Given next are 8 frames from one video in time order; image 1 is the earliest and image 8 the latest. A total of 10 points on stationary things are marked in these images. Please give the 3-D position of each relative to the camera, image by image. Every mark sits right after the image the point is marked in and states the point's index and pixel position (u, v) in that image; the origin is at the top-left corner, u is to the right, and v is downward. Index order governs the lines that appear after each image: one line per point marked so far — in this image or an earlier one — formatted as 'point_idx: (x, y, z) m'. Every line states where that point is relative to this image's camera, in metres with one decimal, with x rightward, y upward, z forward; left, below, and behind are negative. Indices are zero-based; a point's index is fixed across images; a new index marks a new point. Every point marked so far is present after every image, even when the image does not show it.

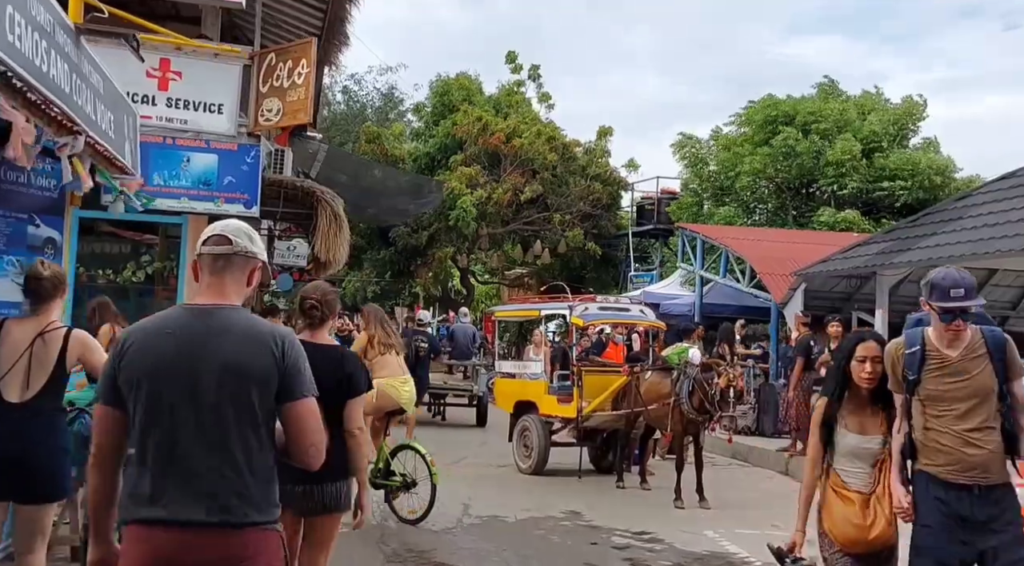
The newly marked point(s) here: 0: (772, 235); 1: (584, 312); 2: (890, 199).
0: (+4.9, +0.8, +19.0) m
1: (+0.8, -0.3, +11.3) m
2: (+7.0, +1.6, +20.2) m
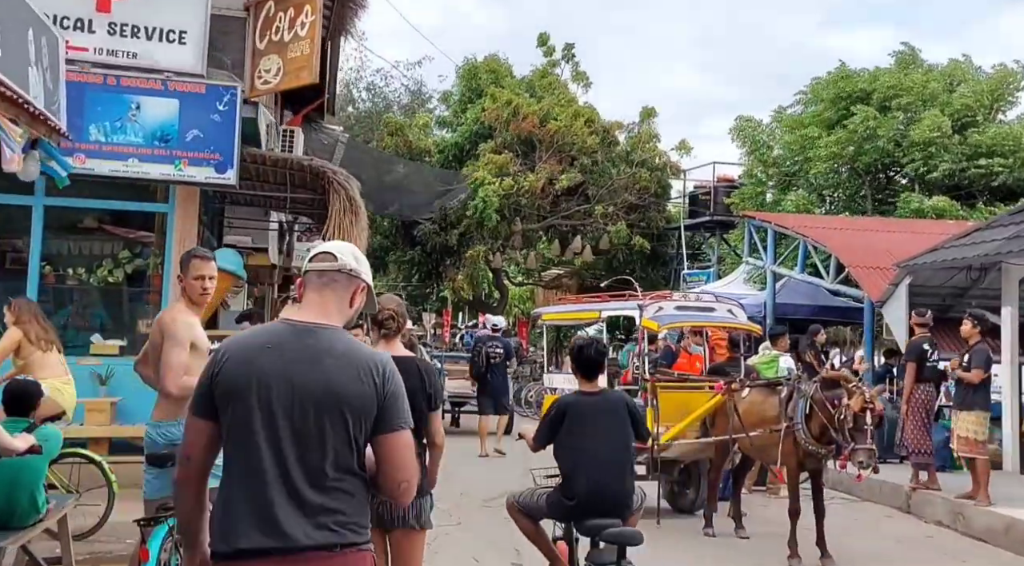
0: (+5.6, +0.9, +16.8) m
1: (+1.3, -0.3, +9.2) m
2: (+7.7, +1.7, +17.9) m
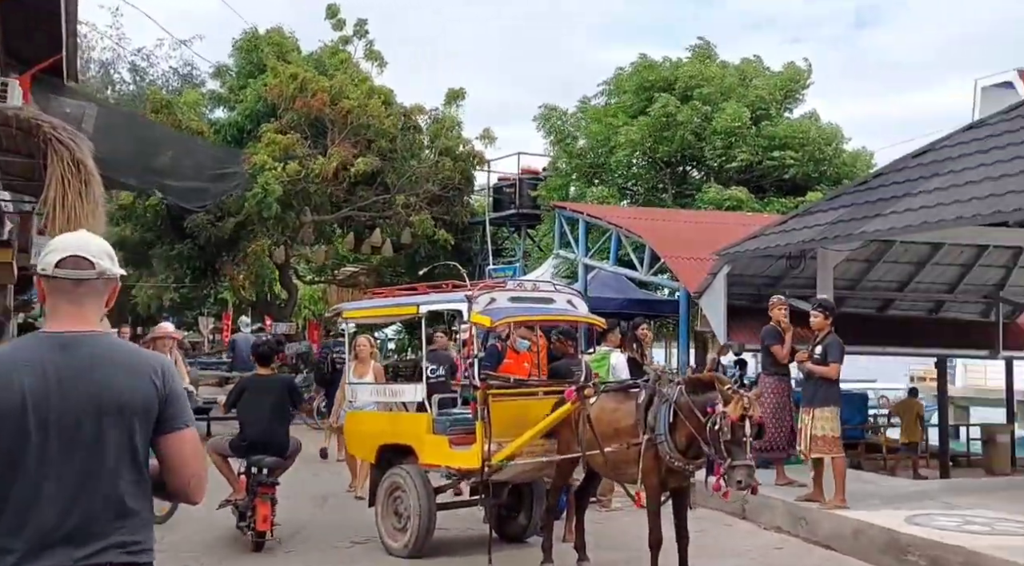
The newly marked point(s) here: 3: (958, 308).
0: (+2.6, +1.0, +16.0) m
1: (-0.2, -0.2, +7.7) m
2: (+4.4, +1.8, +17.5) m
3: (+5.0, -0.3, +12.3) m
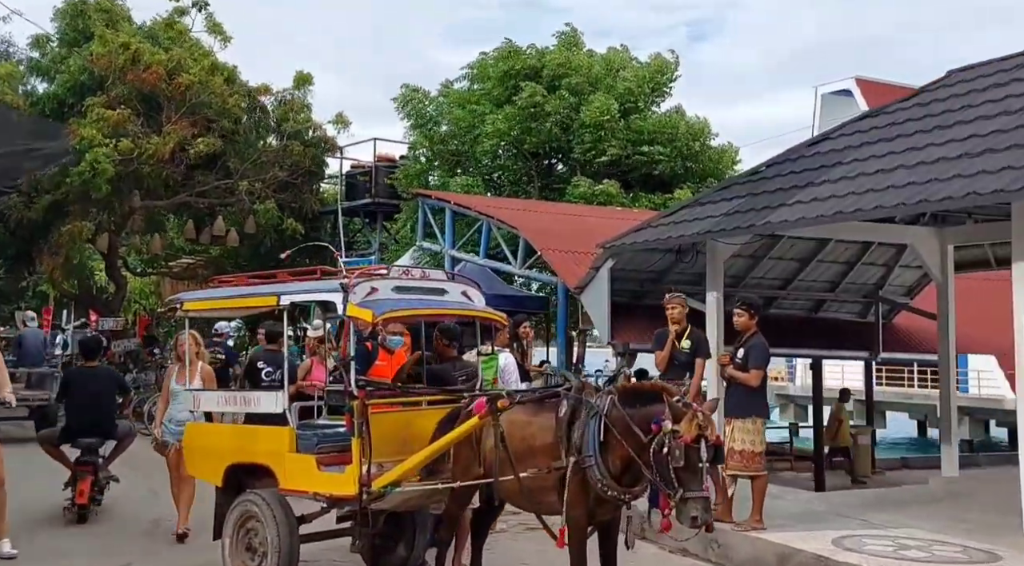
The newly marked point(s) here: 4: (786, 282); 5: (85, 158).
0: (+0.6, +1.1, +15.0) m
1: (-0.9, -0.1, +6.3) m
2: (+2.2, +1.8, +16.8) m
3: (+3.6, -0.3, +11.7) m
4: (+2.9, 0.0, +11.1) m
5: (-6.9, +2.0, +17.3) m
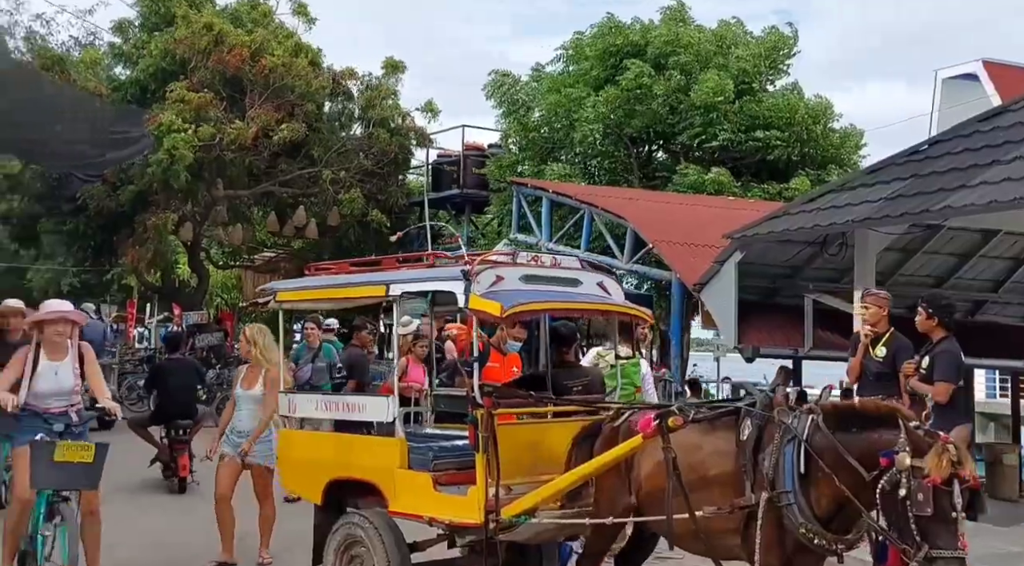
0: (+2.0, +1.1, +13.8) m
1: (-0.1, 0.0, +5.3) m
2: (+3.7, +1.9, +15.5) m
3: (+4.7, -0.3, +10.3) m
4: (+4.0, 0.0, +9.8) m
5: (-5.3, +2.2, +16.6) m
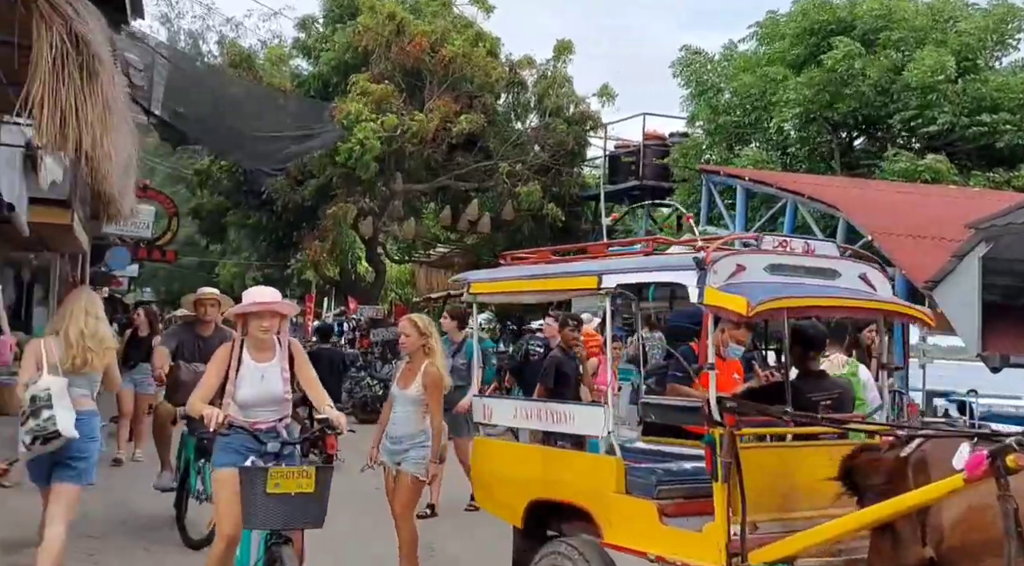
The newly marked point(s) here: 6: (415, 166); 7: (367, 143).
0: (+4.3, +1.1, +12.4) m
1: (+0.9, 0.0, +4.4) m
2: (+6.2, +1.9, +13.9) m
3: (+6.4, -0.3, +8.6) m
4: (+5.6, 0.0, +8.2) m
5: (-2.5, +2.2, +16.3) m
6: (-1.6, +2.0, +17.7) m
7: (-2.3, +2.1, +16.3) m
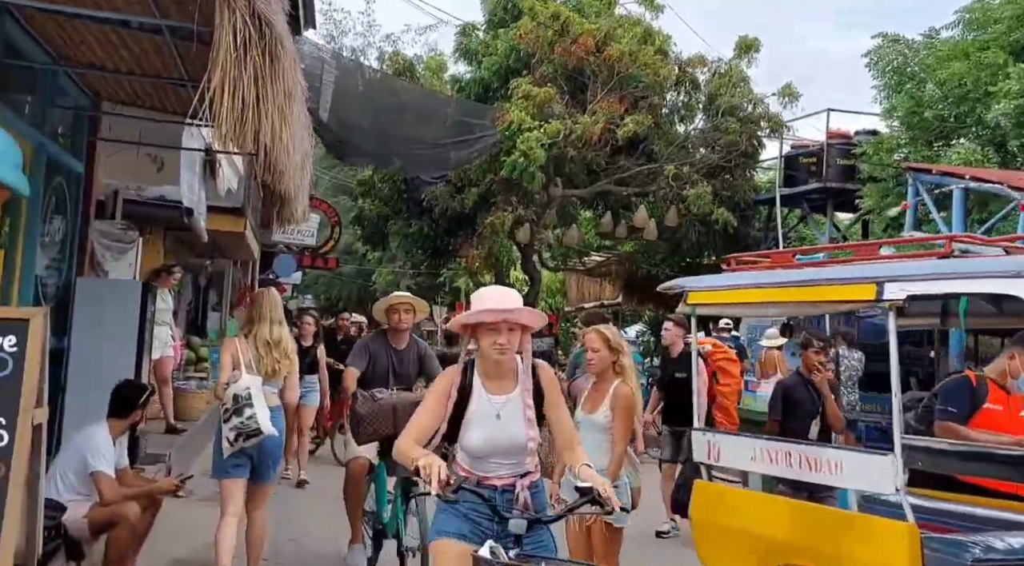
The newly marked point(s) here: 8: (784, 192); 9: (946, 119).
0: (+6.1, +1.0, +10.8) m
1: (+1.8, 0.0, +3.2) m
2: (+8.3, +1.7, +11.9) m
3: (+7.8, -0.4, +6.7) m
4: (+6.9, -0.1, +6.4) m
5: (0.0, +2.1, +15.5) m
6: (+1.0, +1.8, +16.8) m
7: (+0.2, +2.0, +15.5) m
8: (+4.5, +1.5, +17.6) m
9: (+5.8, +2.2, +14.4) m
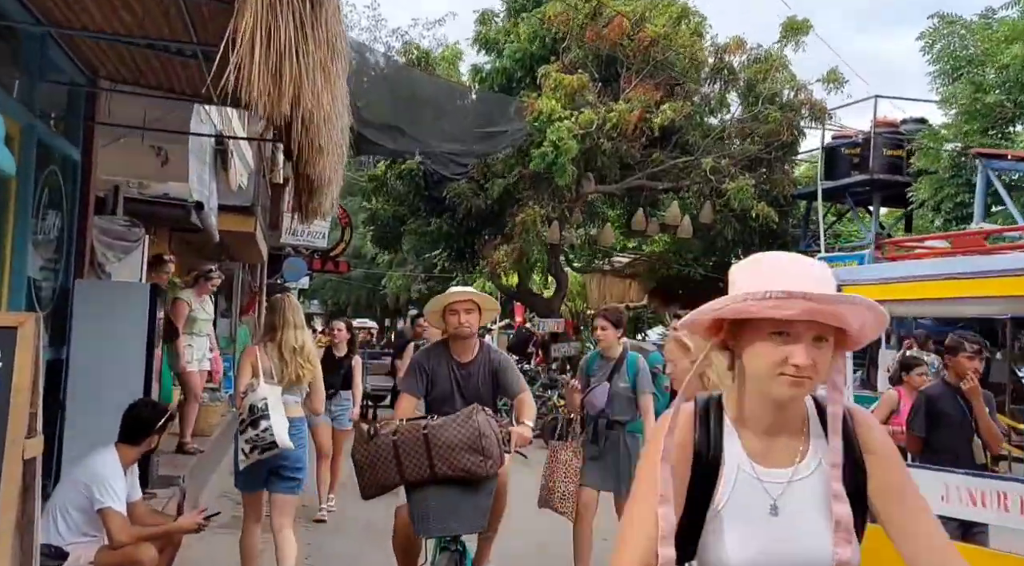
0: (+6.6, +1.0, +9.7) m
1: (+2.2, 0.0, +2.1) m
2: (+8.7, +1.8, +10.9) m
3: (+8.2, -0.3, +5.6) m
4: (+7.3, 0.0, +5.3) m
5: (+0.4, +2.1, +14.5) m
6: (+1.4, +1.8, +15.8) m
7: (+0.6, +2.0, +14.4) m
8: (+4.9, +1.5, +16.5) m
9: (+6.2, +2.3, +13.3) m
